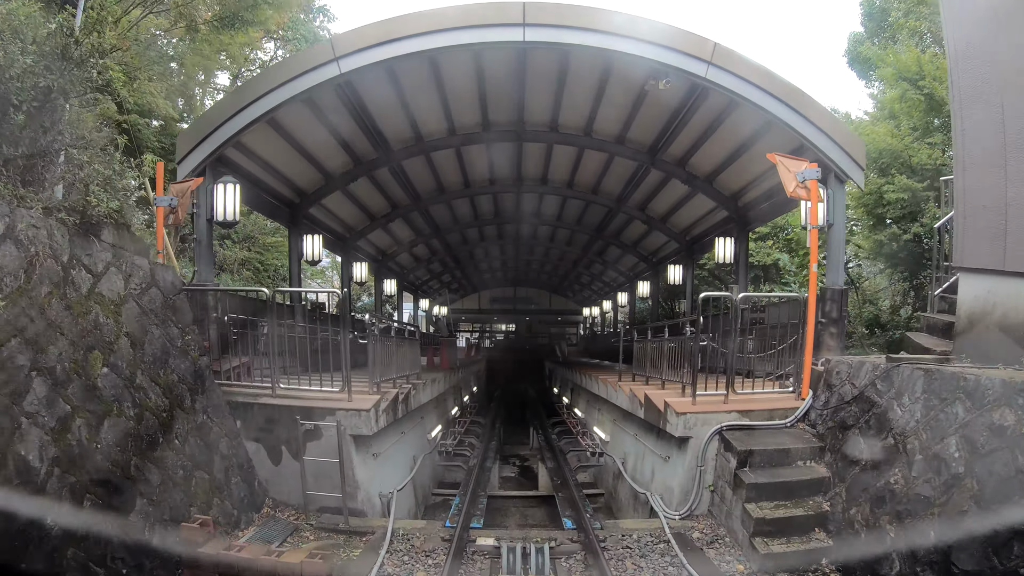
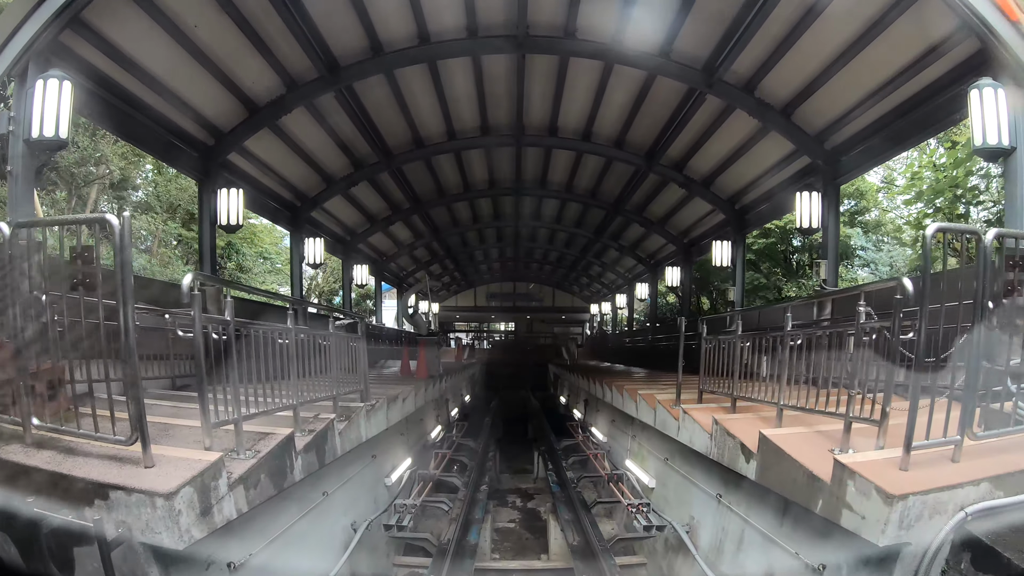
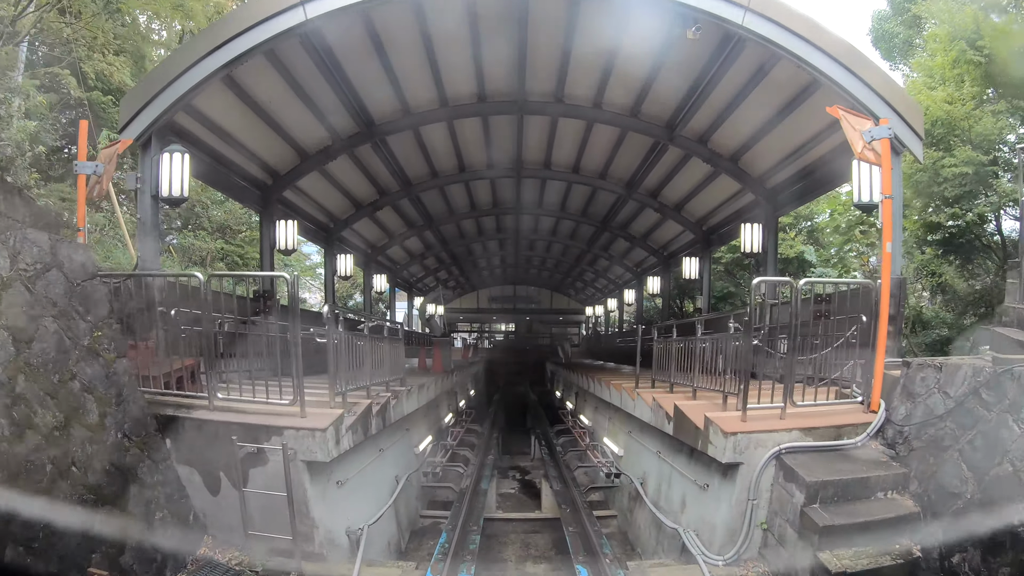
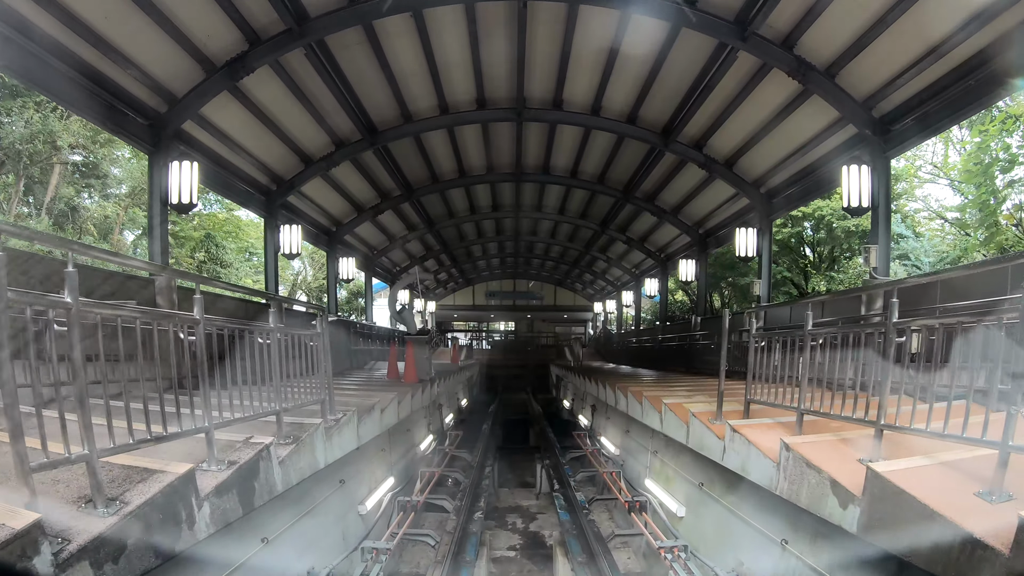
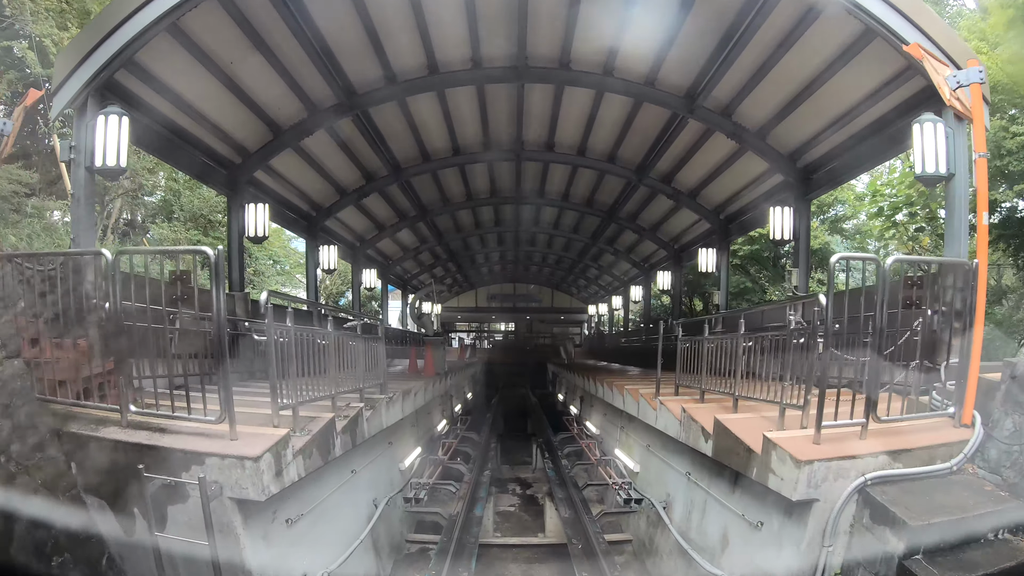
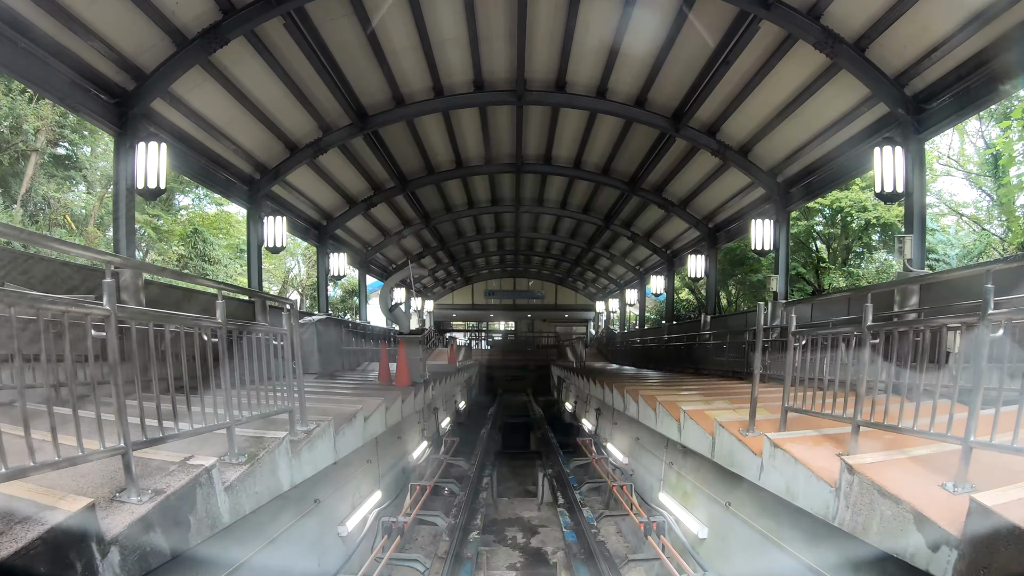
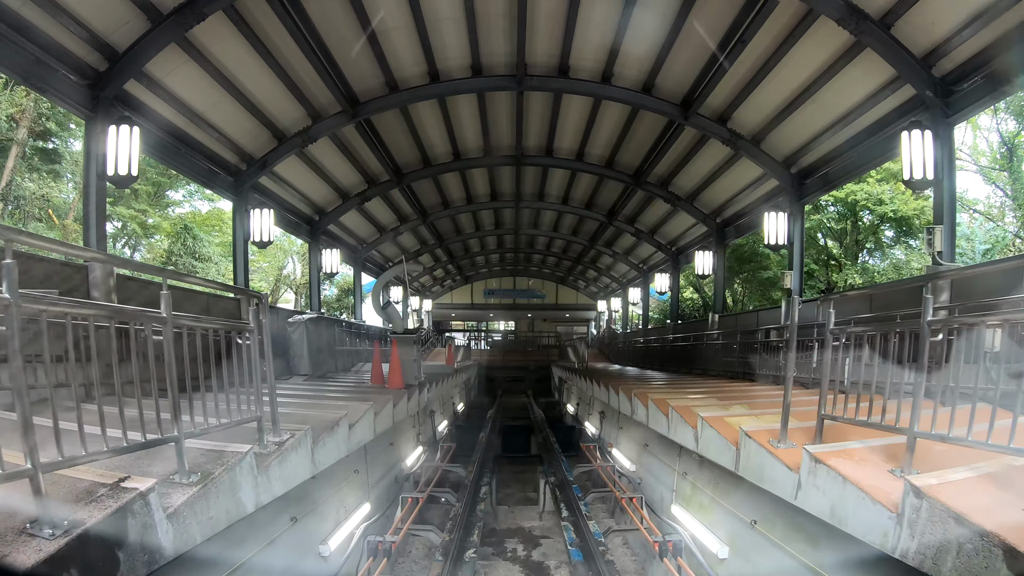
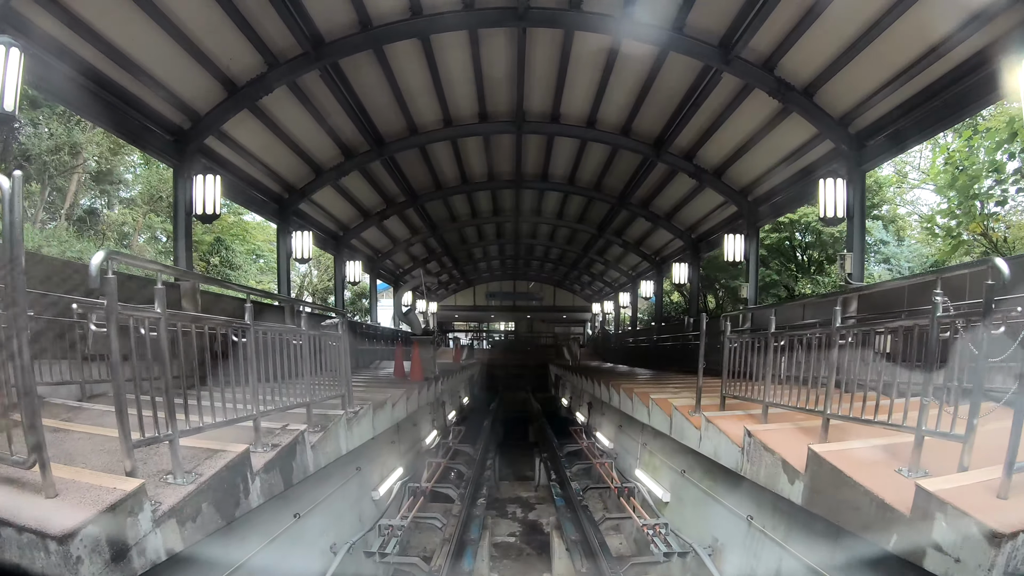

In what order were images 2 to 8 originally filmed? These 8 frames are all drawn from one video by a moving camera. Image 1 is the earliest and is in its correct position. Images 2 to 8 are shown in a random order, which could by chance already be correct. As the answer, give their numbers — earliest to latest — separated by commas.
3, 5, 2, 8, 4, 6, 7
